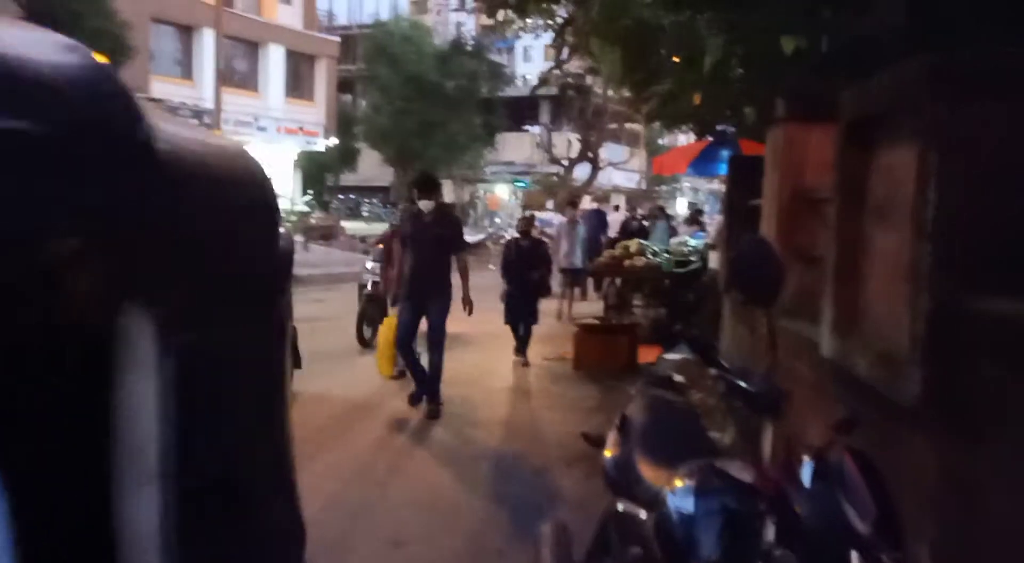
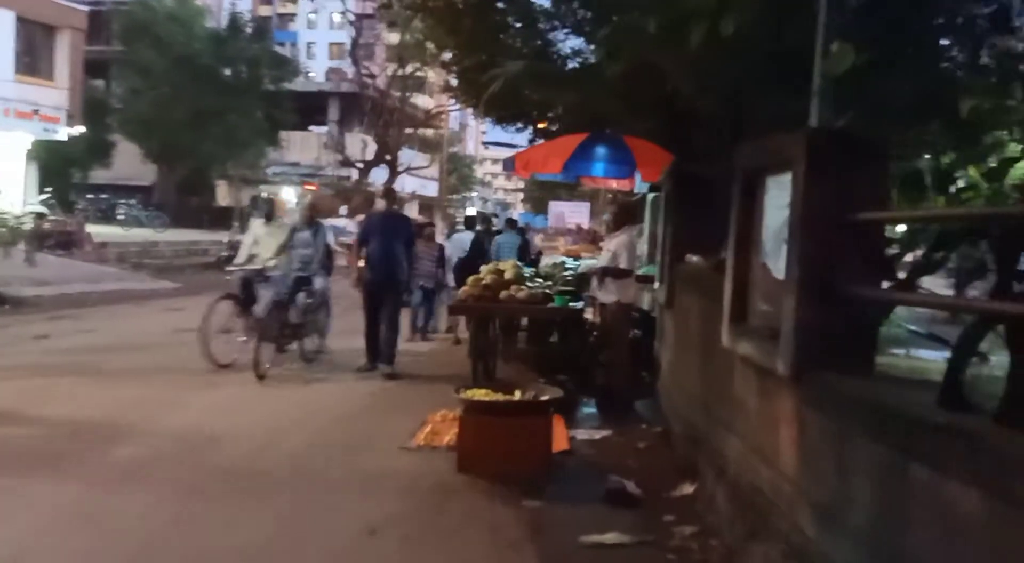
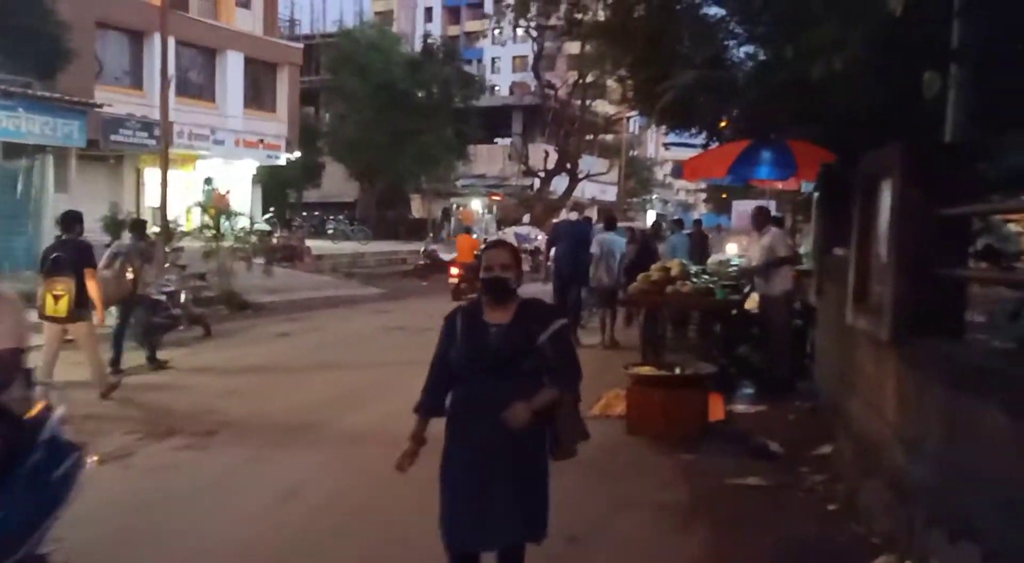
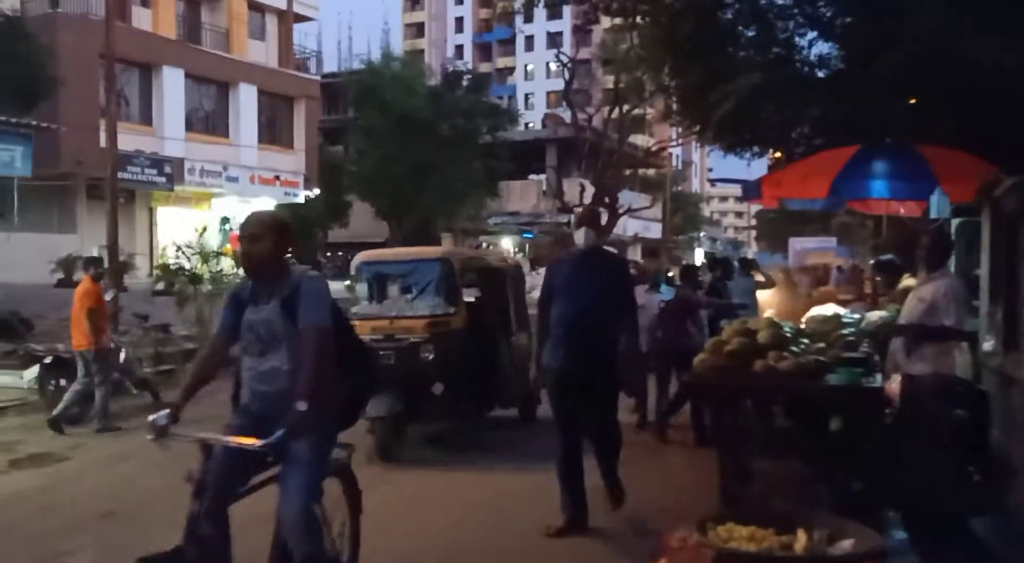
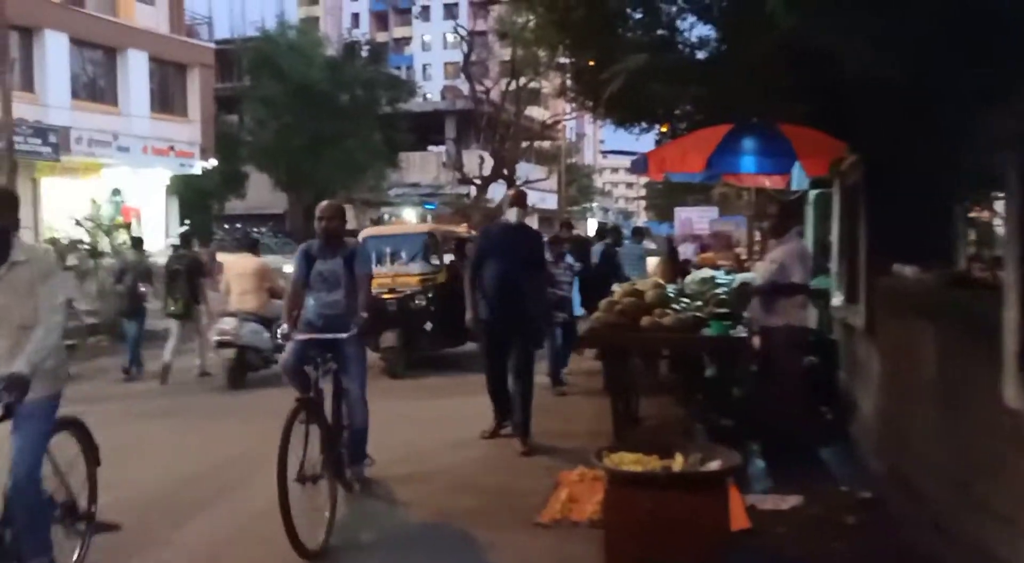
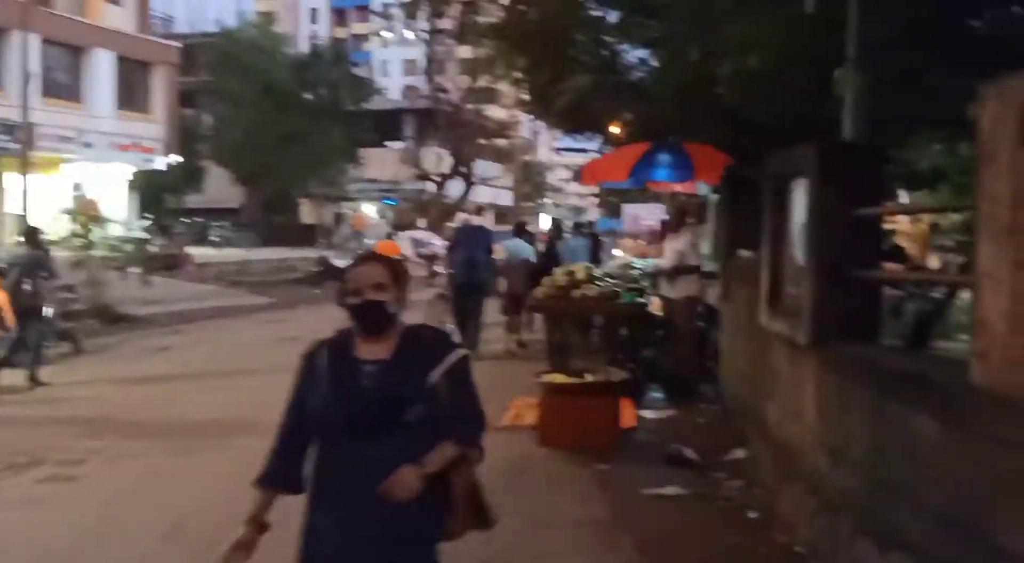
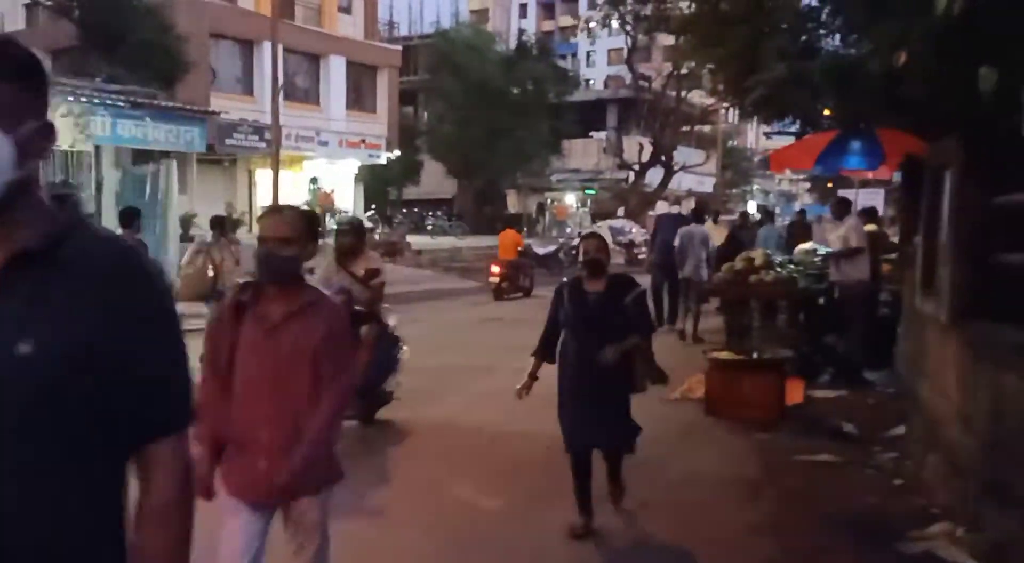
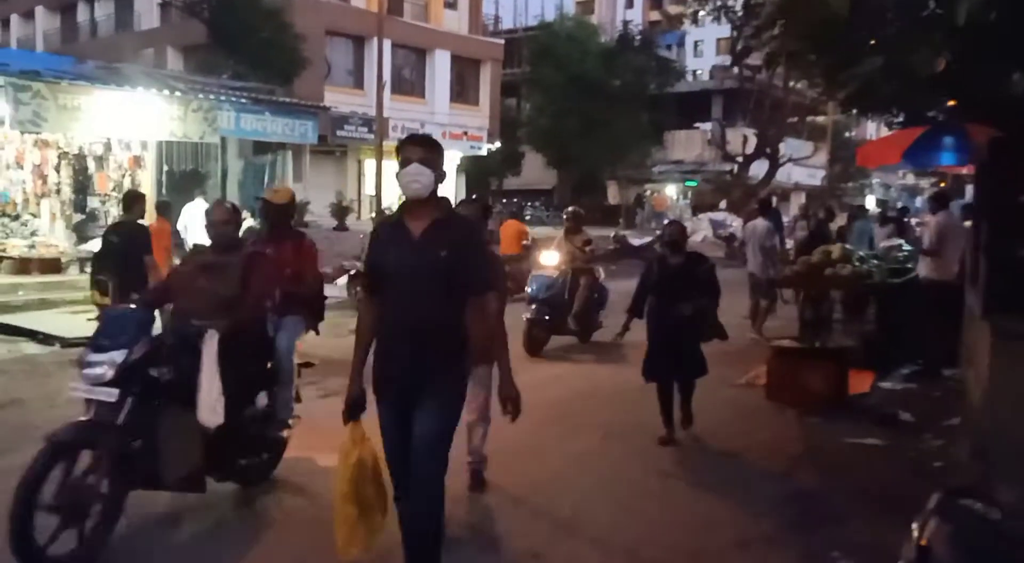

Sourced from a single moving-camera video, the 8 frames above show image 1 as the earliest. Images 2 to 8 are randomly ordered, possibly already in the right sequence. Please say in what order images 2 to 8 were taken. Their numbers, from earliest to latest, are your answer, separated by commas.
8, 7, 3, 6, 2, 5, 4
